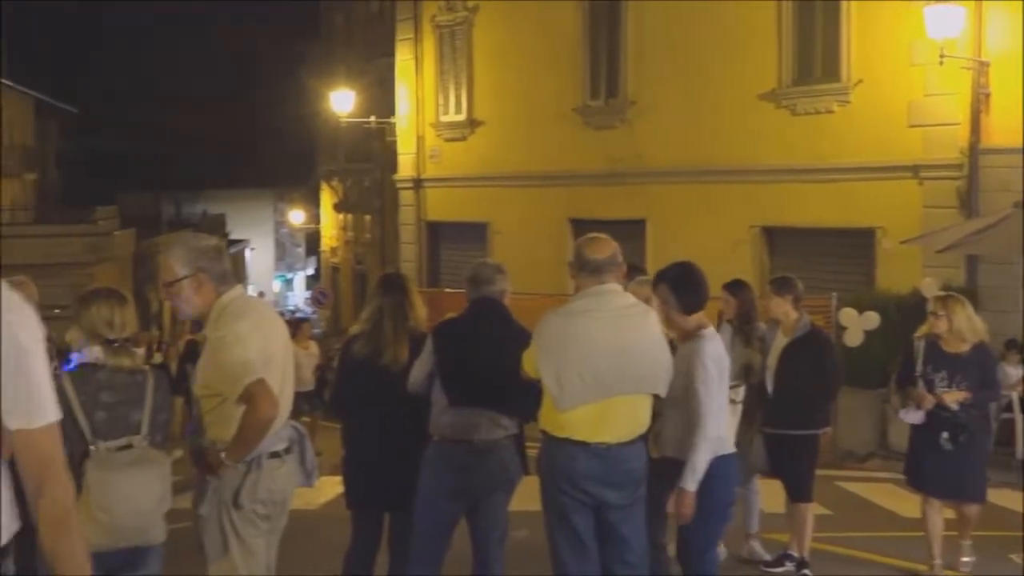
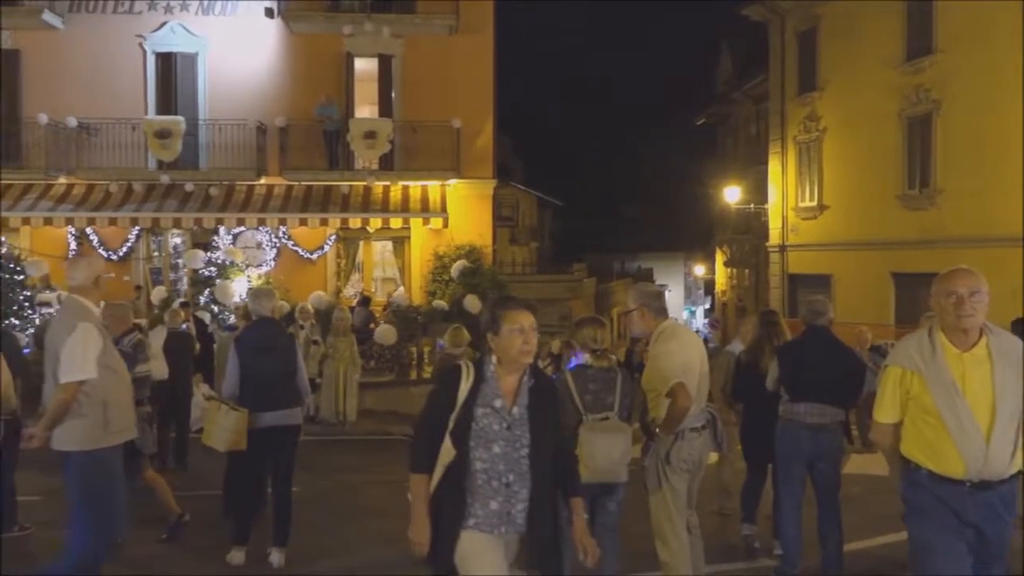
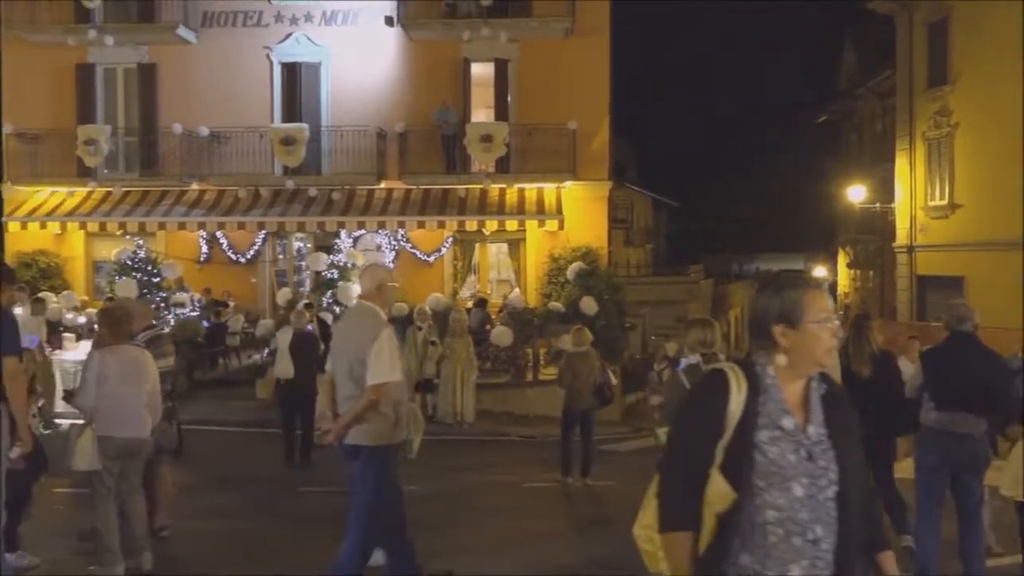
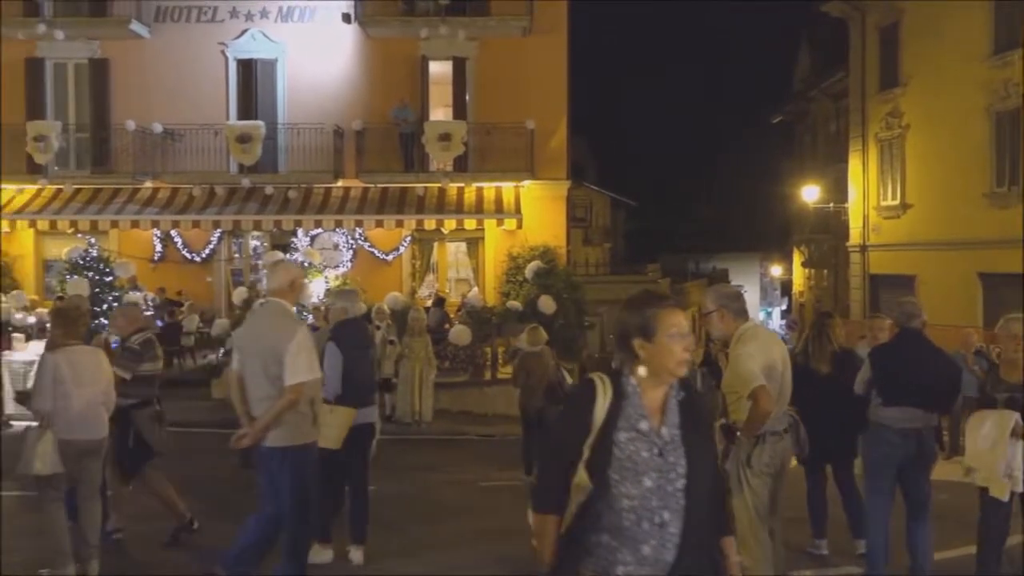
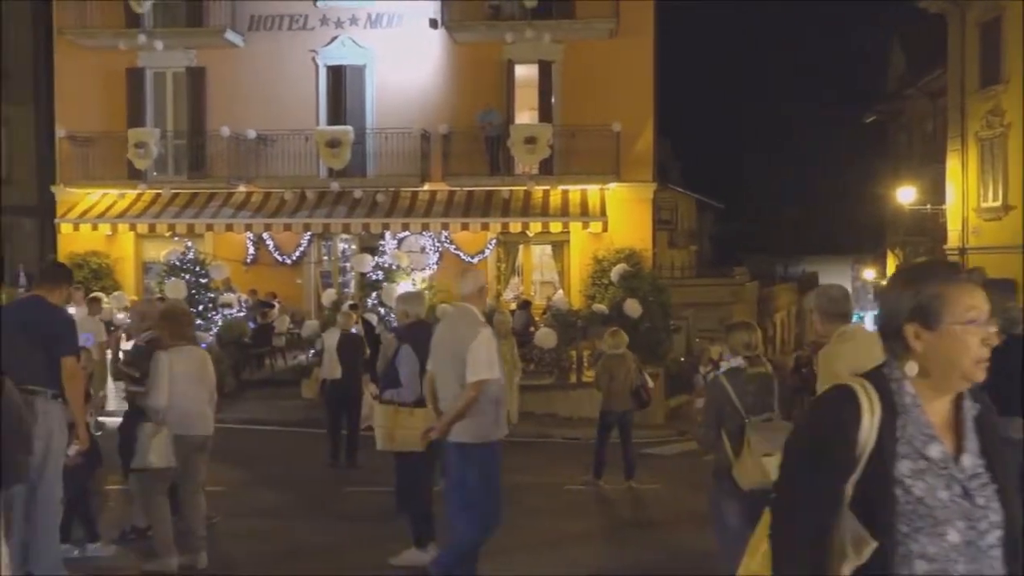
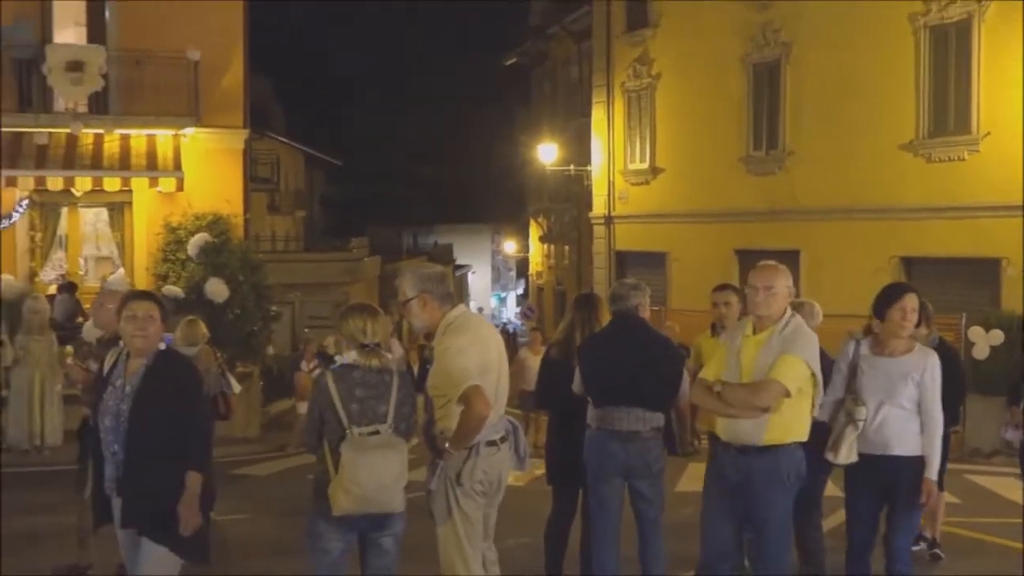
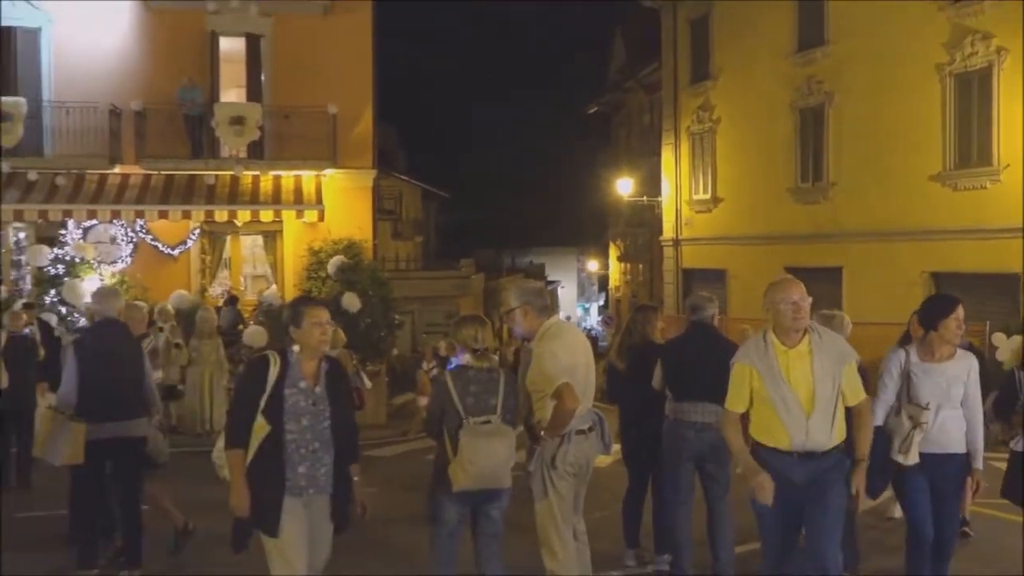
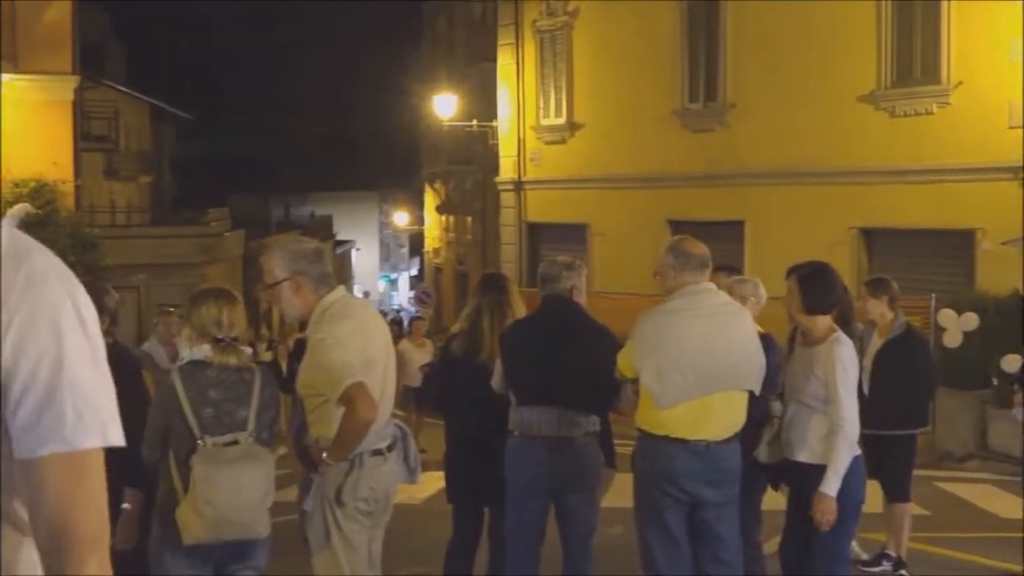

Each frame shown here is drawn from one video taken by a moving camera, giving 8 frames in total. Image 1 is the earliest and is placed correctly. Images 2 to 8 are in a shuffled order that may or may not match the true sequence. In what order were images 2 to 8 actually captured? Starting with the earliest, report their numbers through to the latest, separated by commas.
8, 6, 7, 2, 4, 3, 5
